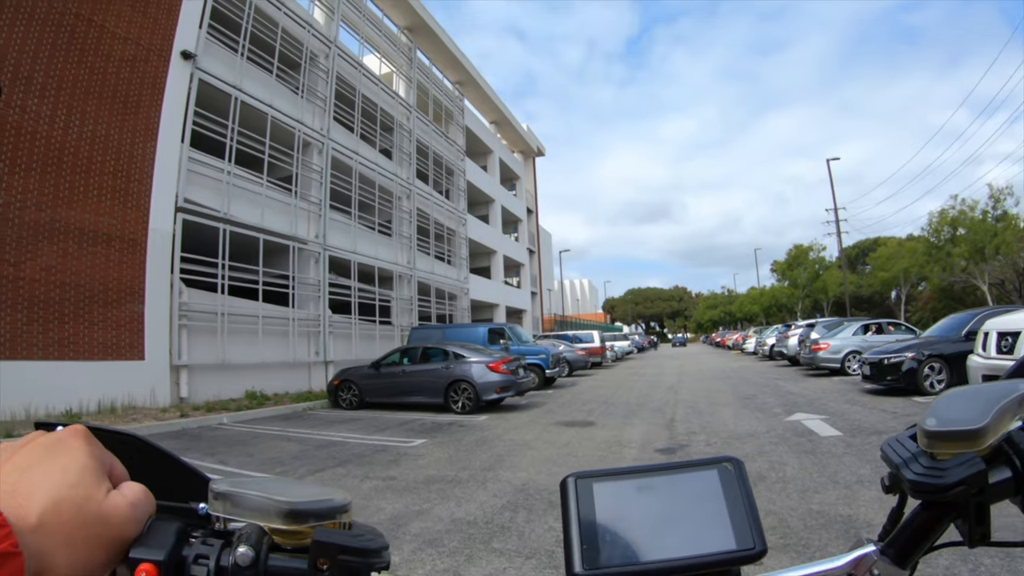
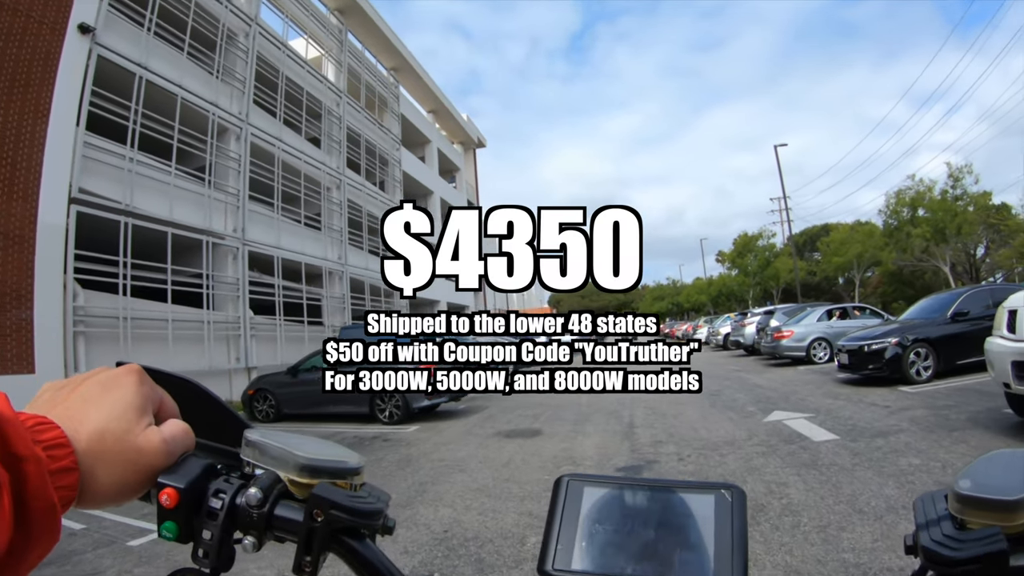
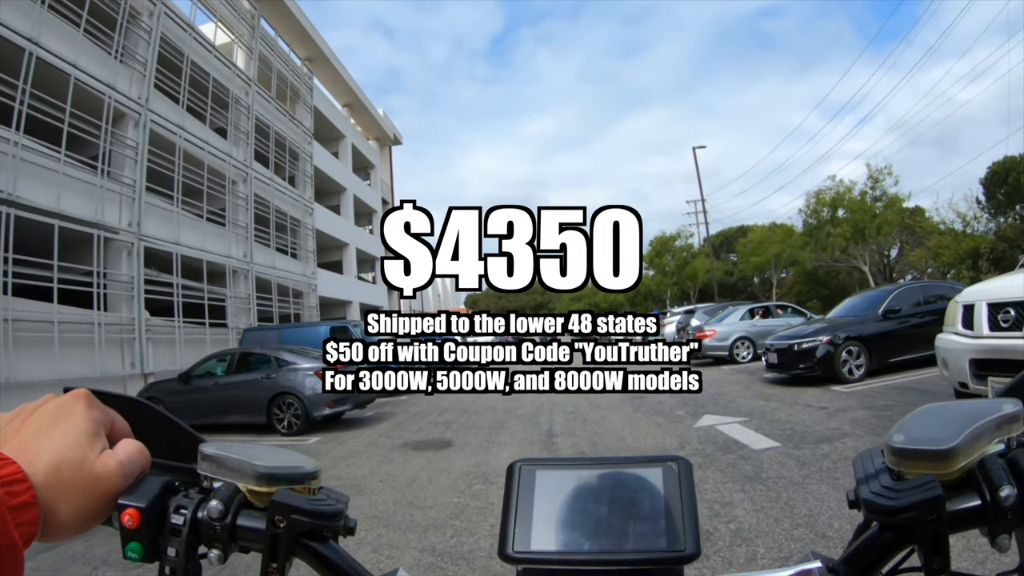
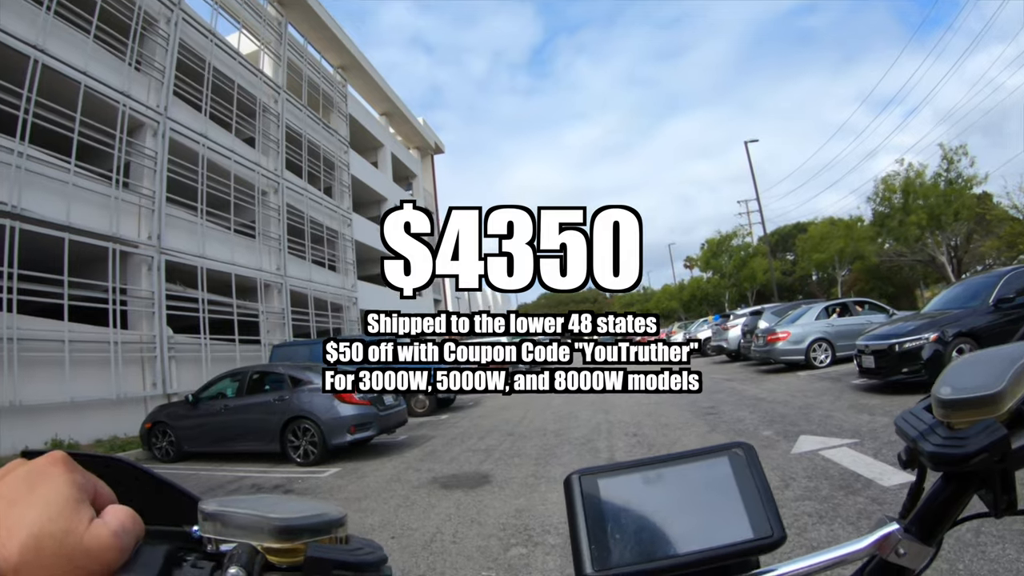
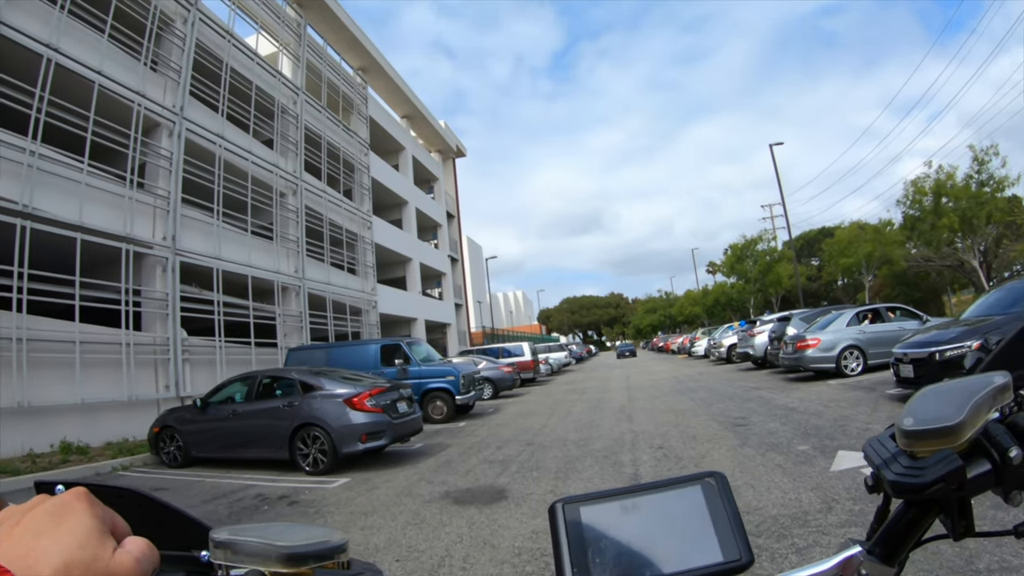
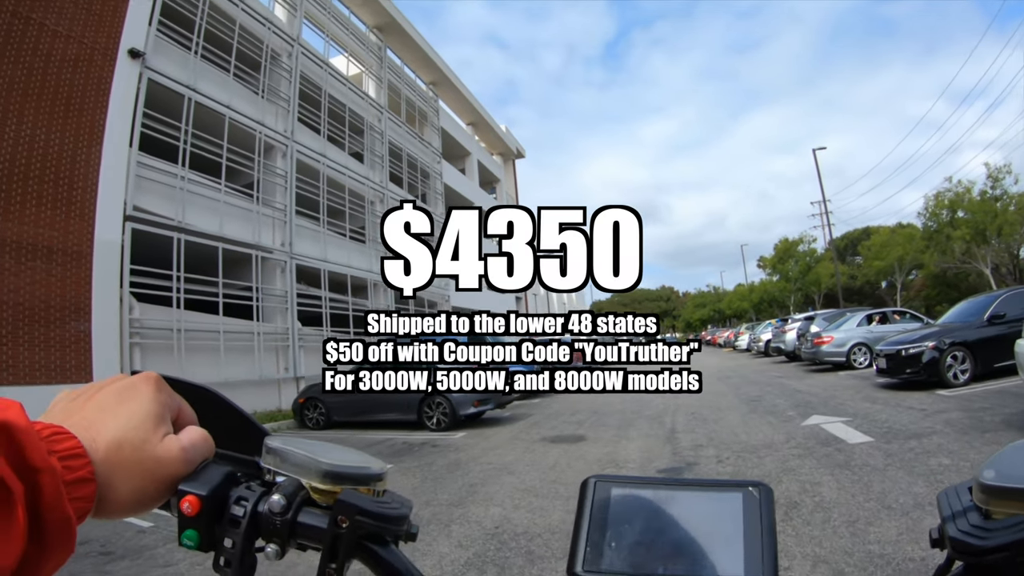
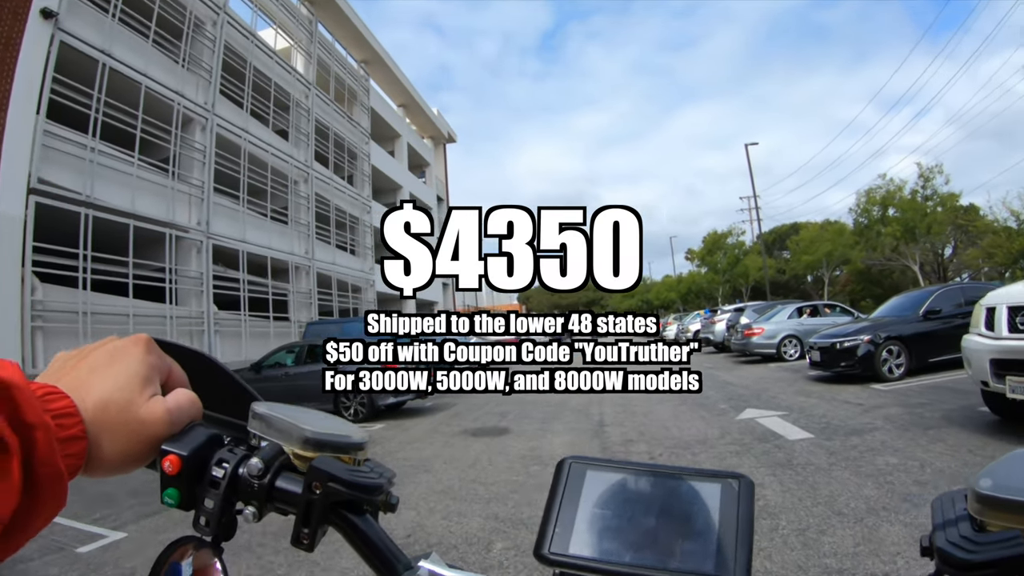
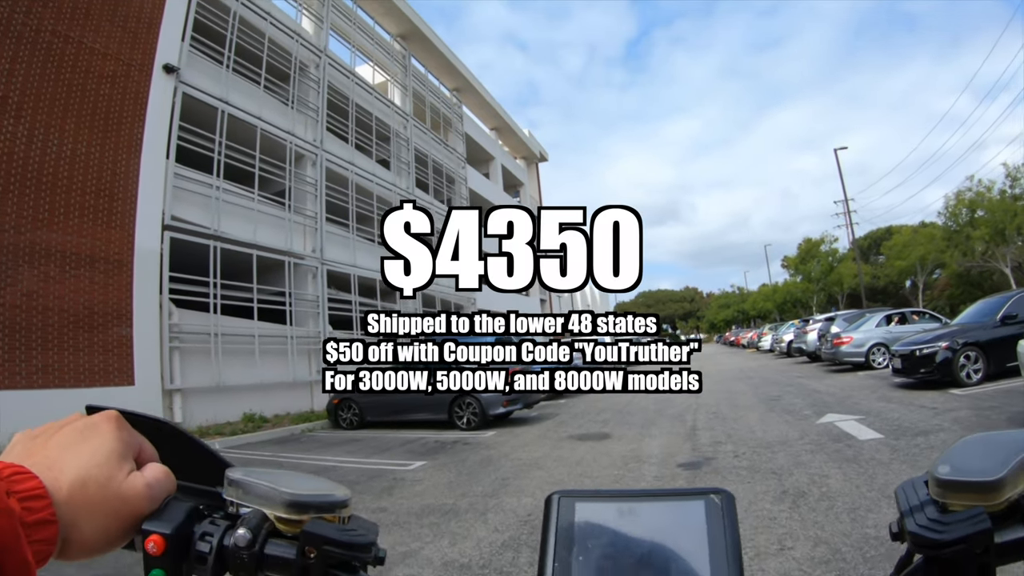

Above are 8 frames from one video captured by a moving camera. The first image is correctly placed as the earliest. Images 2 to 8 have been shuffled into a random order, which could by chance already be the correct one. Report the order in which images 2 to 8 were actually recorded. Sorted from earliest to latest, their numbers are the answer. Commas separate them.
8, 6, 2, 7, 3, 4, 5
